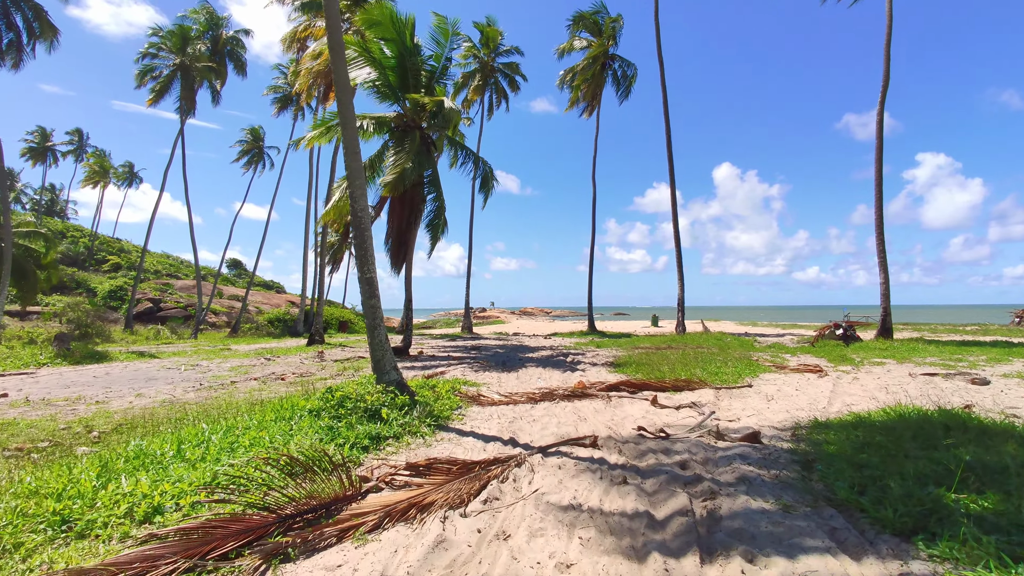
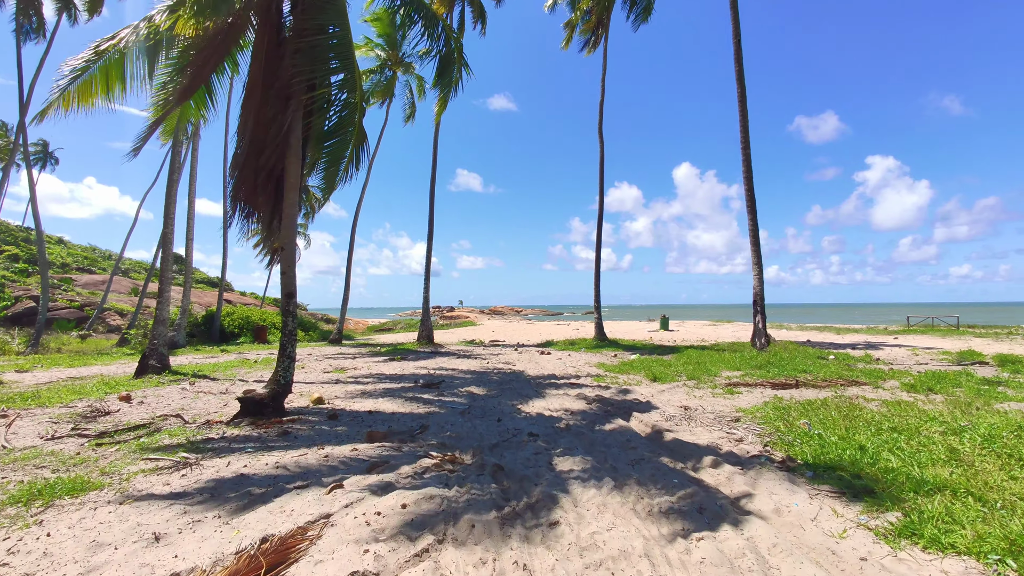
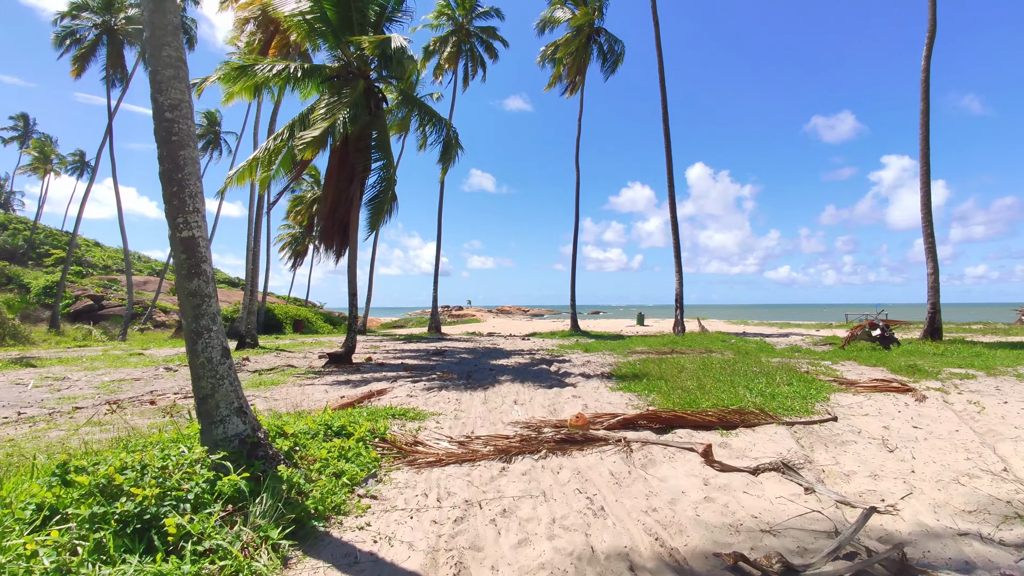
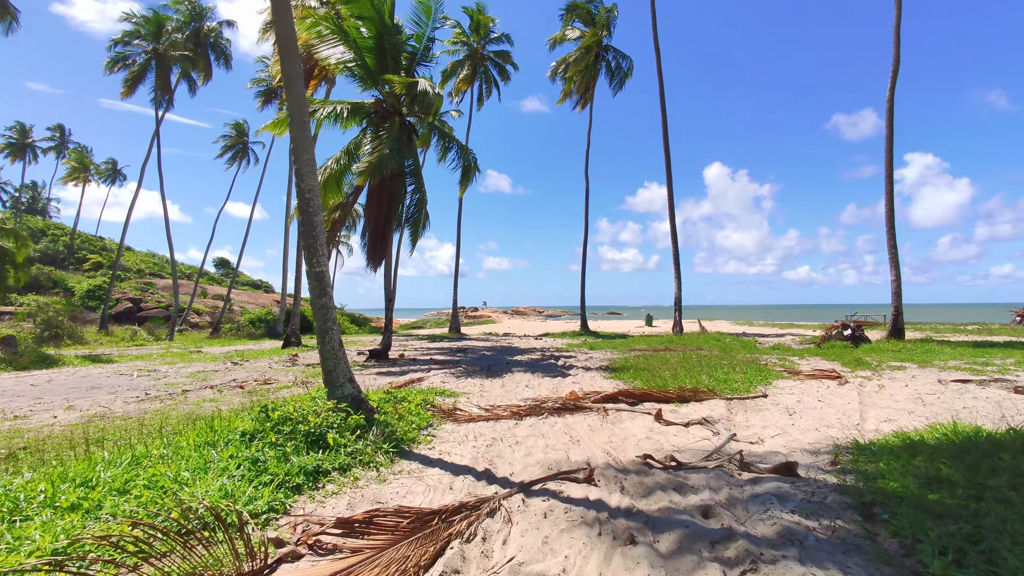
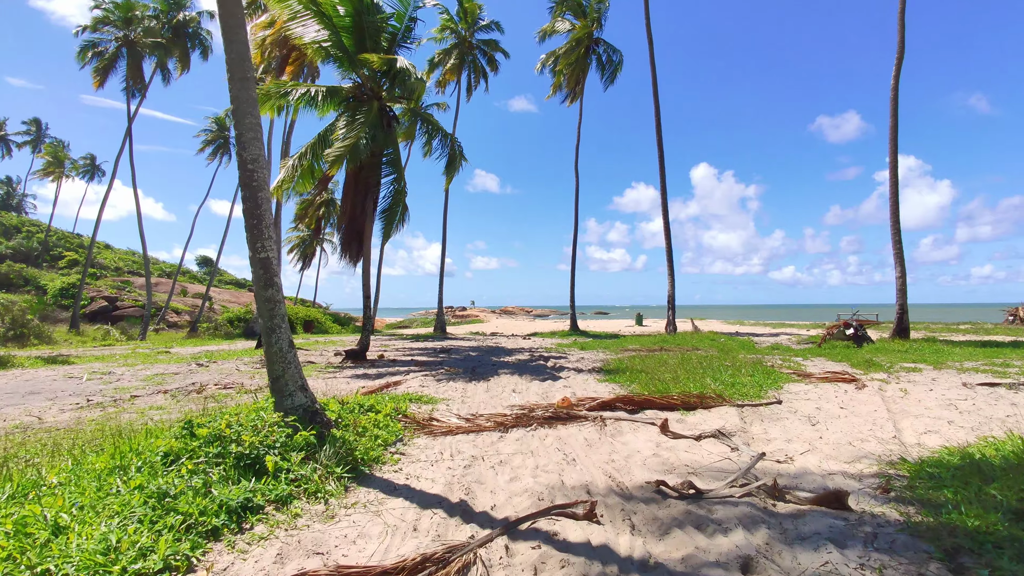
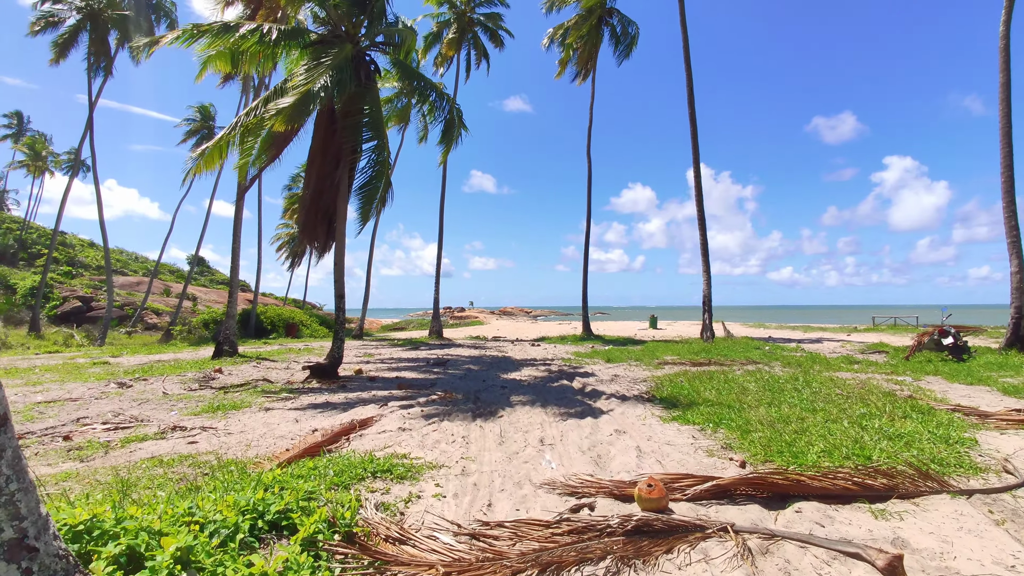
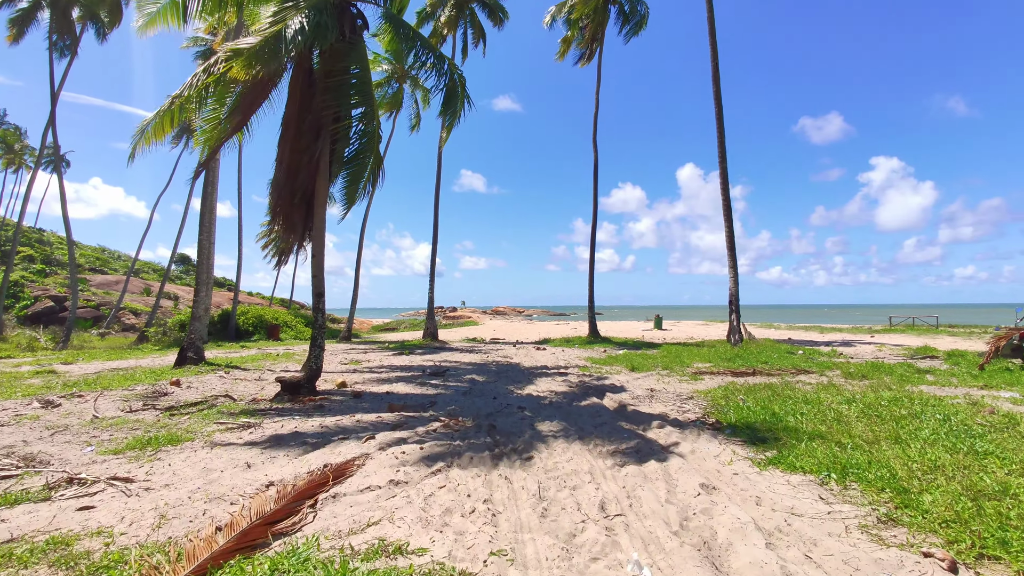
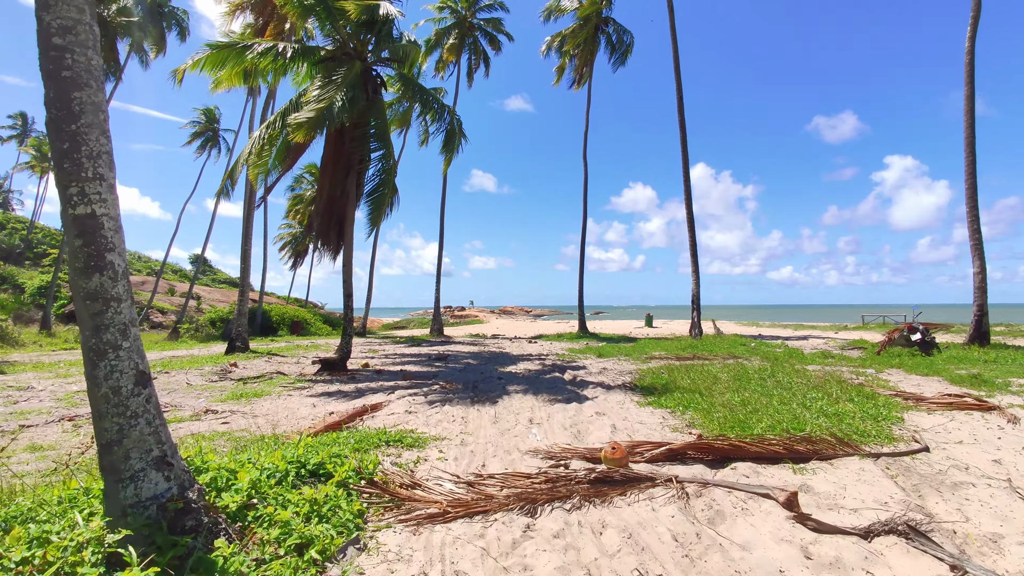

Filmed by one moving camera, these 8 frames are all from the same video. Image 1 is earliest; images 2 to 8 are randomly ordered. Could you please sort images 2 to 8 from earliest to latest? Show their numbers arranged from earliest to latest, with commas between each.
4, 5, 3, 8, 6, 7, 2
